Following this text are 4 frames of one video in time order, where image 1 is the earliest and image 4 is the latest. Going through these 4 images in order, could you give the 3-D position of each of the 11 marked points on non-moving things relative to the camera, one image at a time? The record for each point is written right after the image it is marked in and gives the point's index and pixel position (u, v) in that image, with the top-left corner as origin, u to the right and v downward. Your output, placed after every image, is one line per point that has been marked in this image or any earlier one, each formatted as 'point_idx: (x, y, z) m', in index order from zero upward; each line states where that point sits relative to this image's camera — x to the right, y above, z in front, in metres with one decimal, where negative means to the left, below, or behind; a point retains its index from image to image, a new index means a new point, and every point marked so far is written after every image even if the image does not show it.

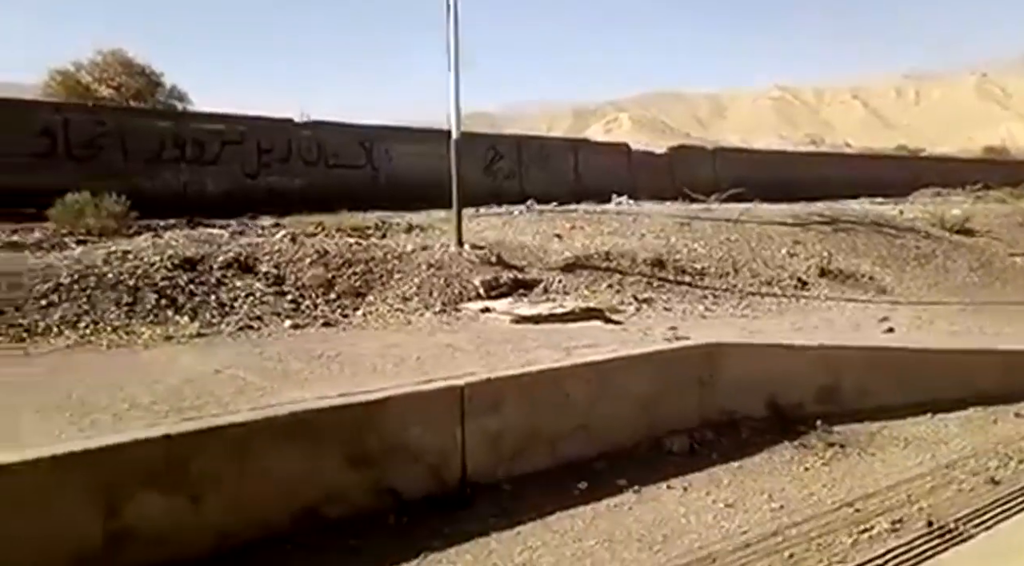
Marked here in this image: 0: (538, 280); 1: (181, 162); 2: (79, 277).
0: (+0.4, 0.0, +11.0) m
1: (-8.2, +3.0, +17.6) m
2: (-4.9, +0.1, +8.1) m
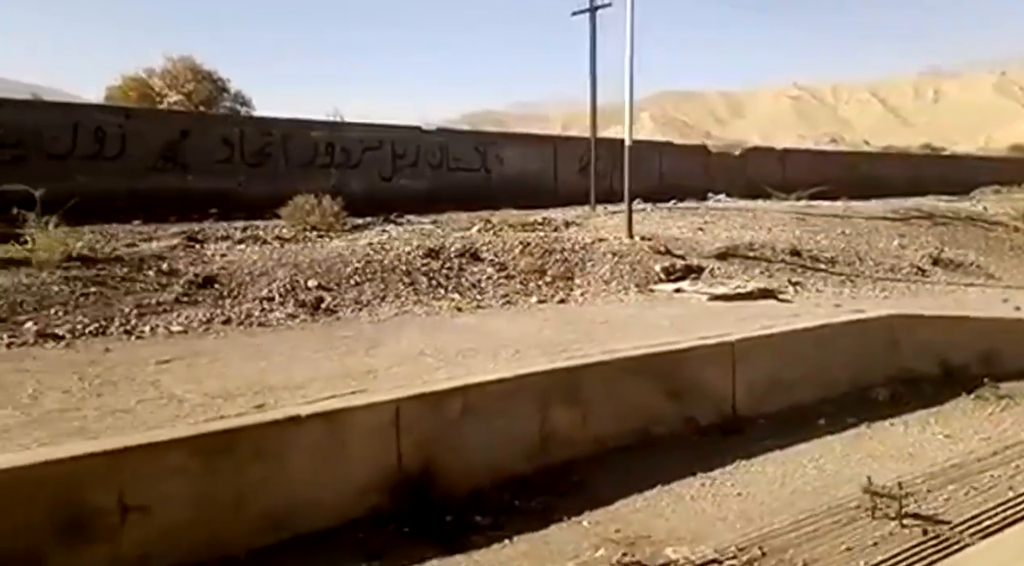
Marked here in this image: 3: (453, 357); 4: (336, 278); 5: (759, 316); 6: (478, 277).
0: (+3.4, +0.3, +12.7) m
1: (-4.9, +3.2, +19.6) m
2: (-2.0, +0.3, +10.0) m
3: (-0.5, -0.7, +6.7) m
4: (-2.3, +0.1, +9.3) m
5: (+3.3, -0.4, +9.7) m
6: (-0.5, +0.1, +10.5) m
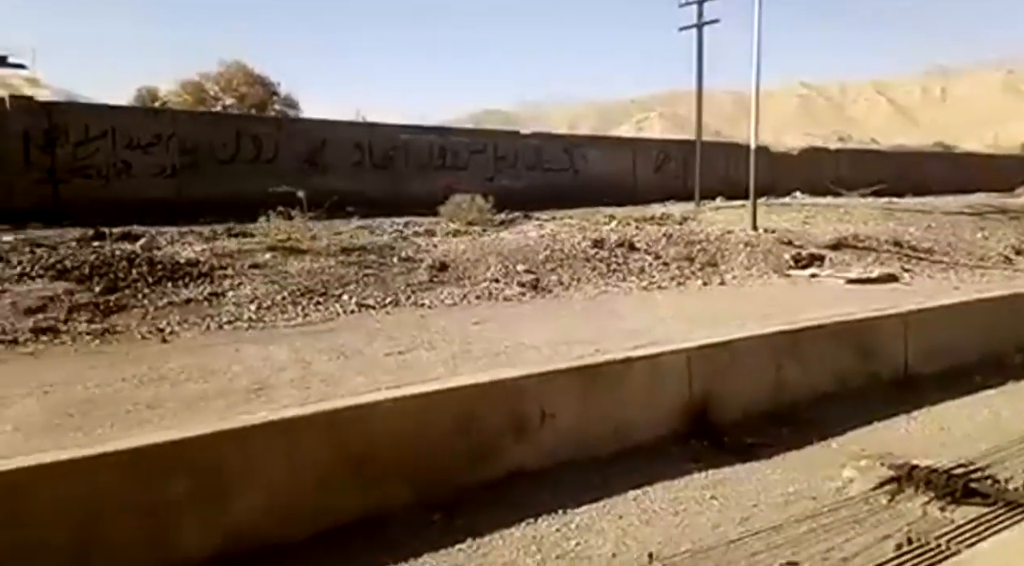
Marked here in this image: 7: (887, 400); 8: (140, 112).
0: (+6.1, +0.5, +14.1) m
1: (-2.0, +3.4, +21.3) m
2: (+0.6, +0.5, +11.5) m
3: (+2.0, -0.5, +8.2) m
4: (+0.3, +0.3, +10.9) m
5: (+6.0, -0.2, +11.1) m
6: (+2.2, +0.3, +12.0) m
7: (+4.3, -1.4, +8.3) m
8: (-8.0, +3.7, +15.4) m
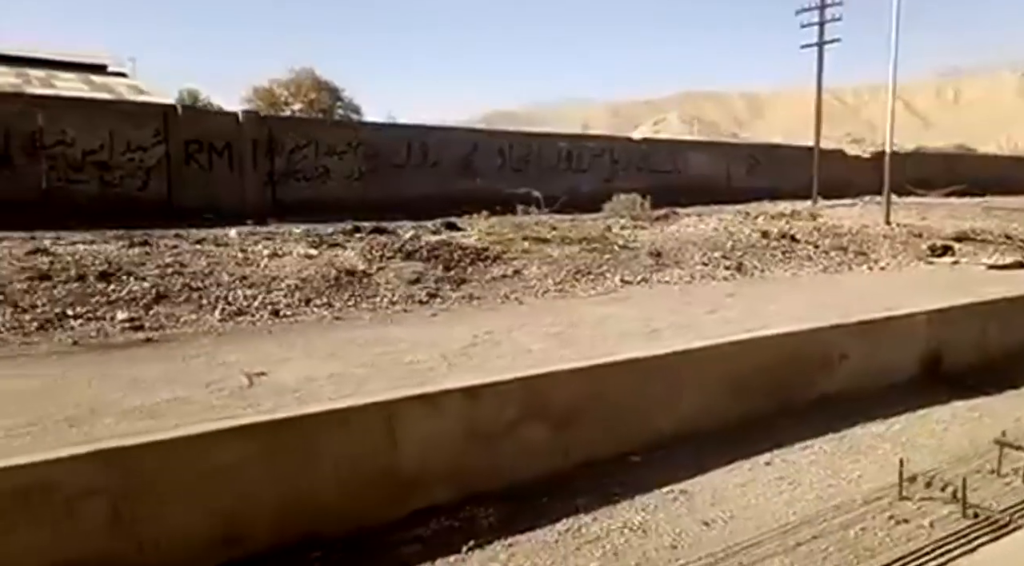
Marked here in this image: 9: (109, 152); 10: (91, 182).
0: (+9.7, +0.8, +15.7) m
1: (+1.9, +3.6, +23.3) m
2: (+4.1, +0.8, +13.4) m
3: (+5.4, -0.2, +10.0) m
4: (+3.8, +0.6, +12.8) m
5: (+9.4, +0.1, +12.7) m
6: (+5.7, +0.6, +13.8) m
7: (+7.6, -1.1, +10.0) m
8: (-4.3, +3.9, +17.6) m
9: (-7.9, +2.6, +14.1) m
10: (-8.2, +1.9, +13.9) m
